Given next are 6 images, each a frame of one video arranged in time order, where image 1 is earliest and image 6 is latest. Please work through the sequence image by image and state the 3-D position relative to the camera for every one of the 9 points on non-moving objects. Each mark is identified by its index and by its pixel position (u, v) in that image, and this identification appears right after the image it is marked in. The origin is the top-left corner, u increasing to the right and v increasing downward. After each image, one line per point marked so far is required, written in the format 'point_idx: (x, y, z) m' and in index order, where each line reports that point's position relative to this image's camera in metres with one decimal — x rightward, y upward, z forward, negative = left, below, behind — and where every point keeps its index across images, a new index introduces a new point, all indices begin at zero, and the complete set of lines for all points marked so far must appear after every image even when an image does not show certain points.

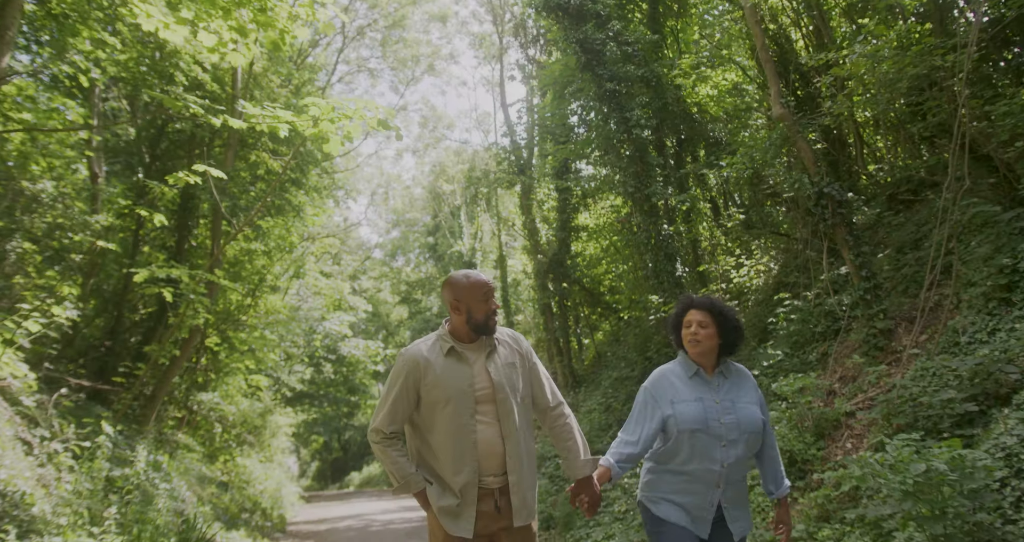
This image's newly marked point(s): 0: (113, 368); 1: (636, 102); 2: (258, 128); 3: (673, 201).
0: (-6.2, -1.5, +10.2) m
1: (+2.1, +2.8, +11.2) m
2: (-2.8, +1.5, +7.3) m
3: (+2.7, +1.2, +10.8) m
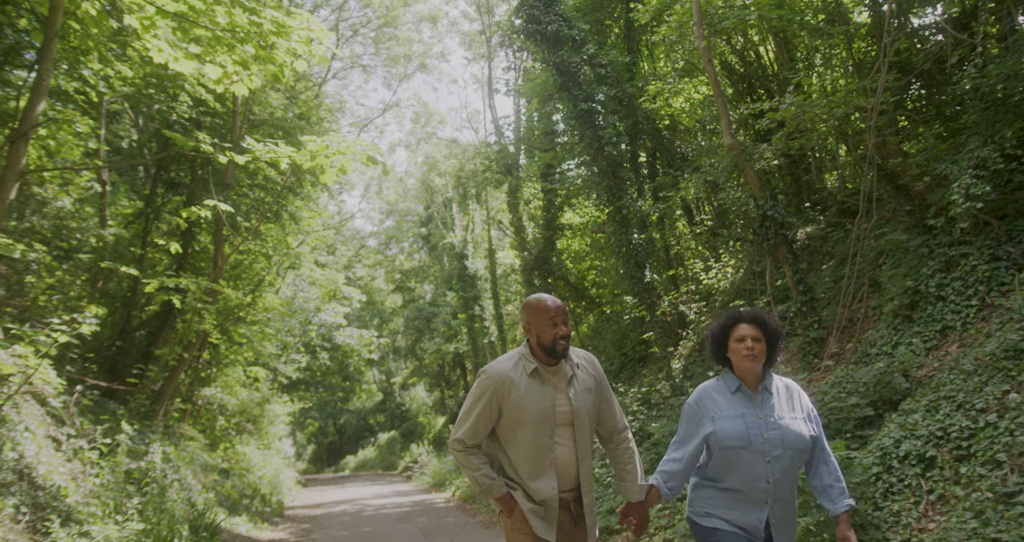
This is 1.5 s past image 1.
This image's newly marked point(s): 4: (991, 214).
0: (-6.5, -1.6, +11.1) m
1: (+1.7, +2.7, +12.0) m
2: (-3.1, +1.3, +8.1) m
3: (+2.3, +1.1, +11.6) m
4: (+4.8, +0.6, +6.7) m
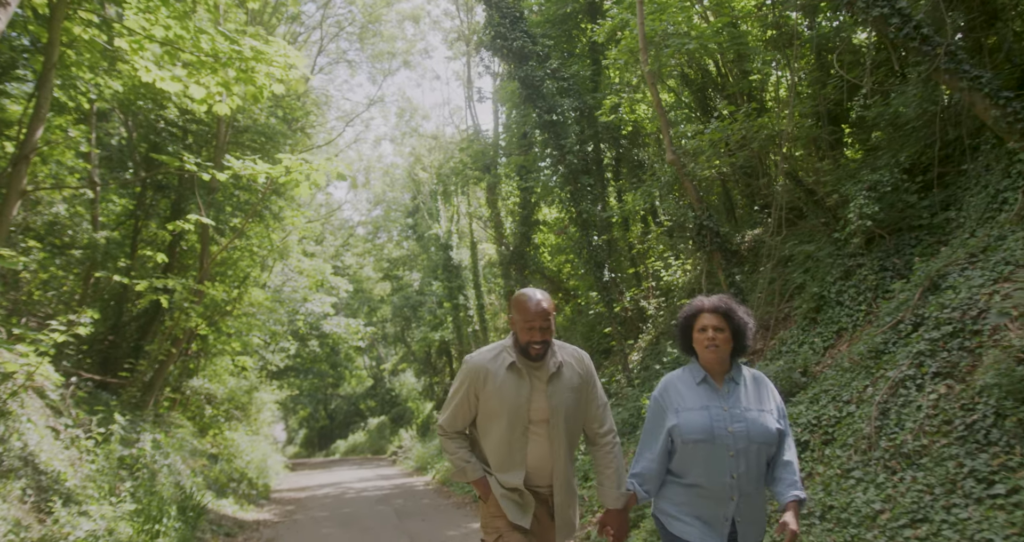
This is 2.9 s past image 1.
0: (-7.1, -1.6, +11.8) m
1: (+1.1, +2.7, +12.8) m
2: (-3.6, +1.3, +8.8) m
3: (+1.7, +1.1, +12.4) m
4: (+4.3, +0.5, +7.5) m
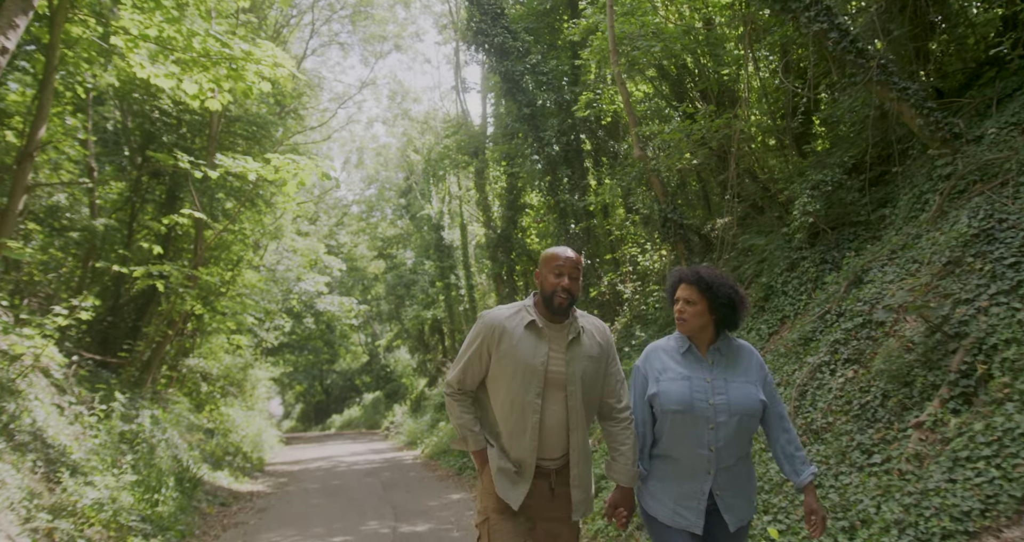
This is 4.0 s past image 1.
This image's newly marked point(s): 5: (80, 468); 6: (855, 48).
0: (-7.5, -1.4, +12.5) m
1: (+0.8, +3.0, +13.3) m
2: (-4.0, +1.4, +9.4) m
3: (+1.3, +1.3, +13.0) m
4: (+3.9, +0.6, +8.1) m
5: (-5.2, -2.4, +7.9) m
6: (+3.8, +2.5, +7.2) m
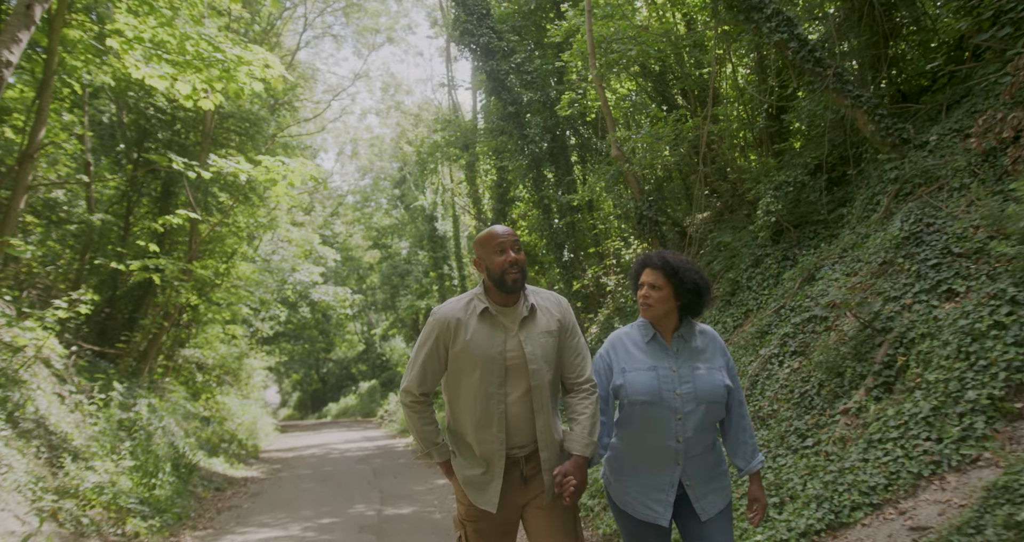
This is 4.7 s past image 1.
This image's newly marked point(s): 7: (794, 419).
0: (-7.8, -1.2, +12.9) m
1: (+0.5, +3.1, +13.7) m
2: (-4.3, +1.5, +9.7) m
3: (+1.0, +1.5, +13.4) m
4: (+3.6, +0.6, +8.6) m
5: (-5.5, -2.3, +8.4) m
6: (+3.5, +2.5, +7.6) m
7: (+2.3, -1.2, +5.4) m
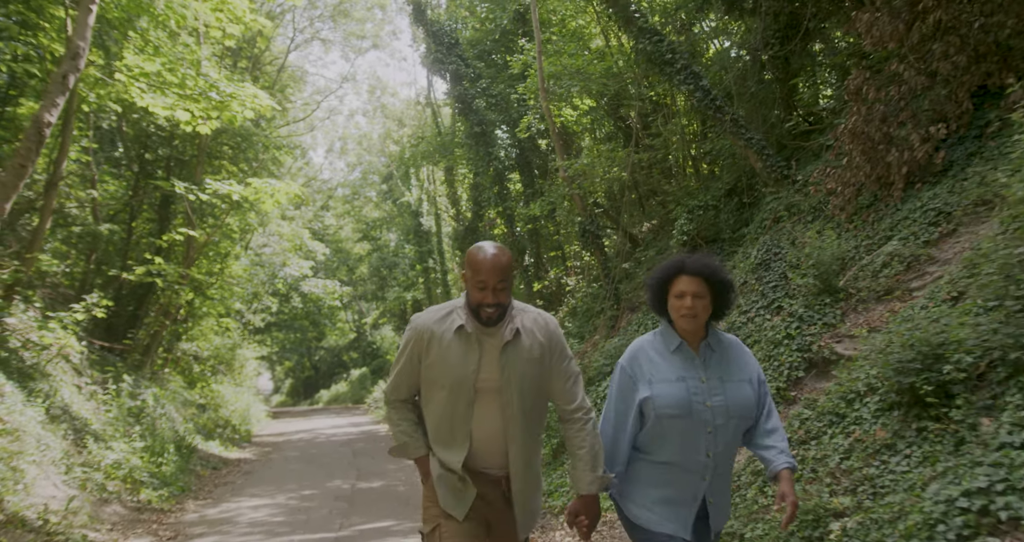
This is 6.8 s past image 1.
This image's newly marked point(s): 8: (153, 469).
0: (-8.6, -1.3, +14.3) m
1: (-0.3, +3.1, +15.1) m
2: (-5.0, +1.4, +11.2) m
3: (+0.3, +1.4, +14.9) m
4: (+2.9, +0.5, +10.1) m
5: (-6.2, -2.5, +9.9) m
6: (+2.8, +2.3, +9.1) m
7: (+1.7, -1.4, +7.0) m
8: (-5.7, -3.2, +10.4) m
